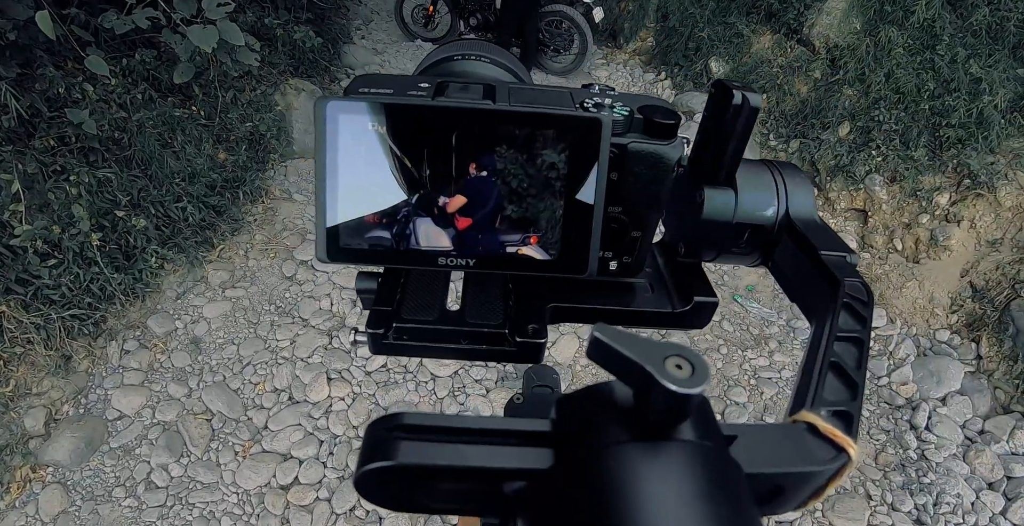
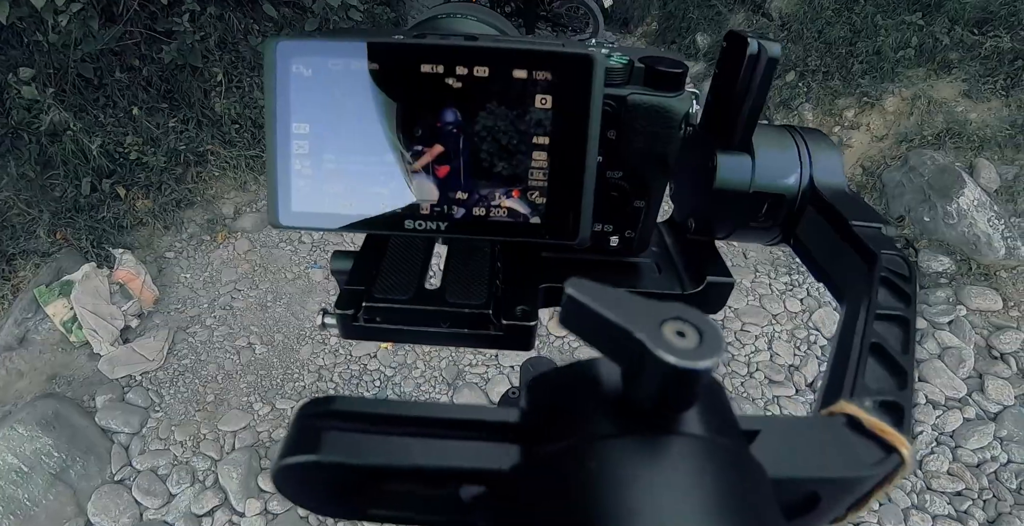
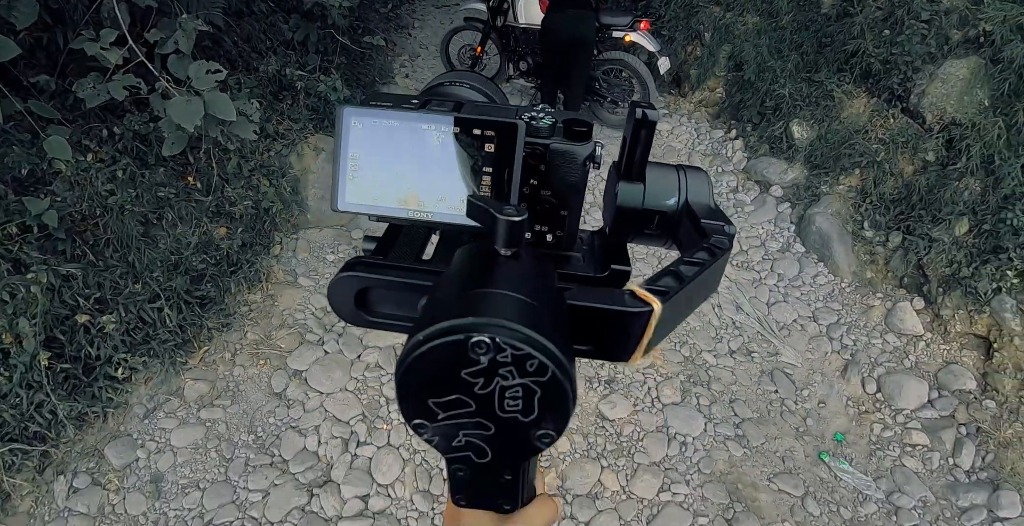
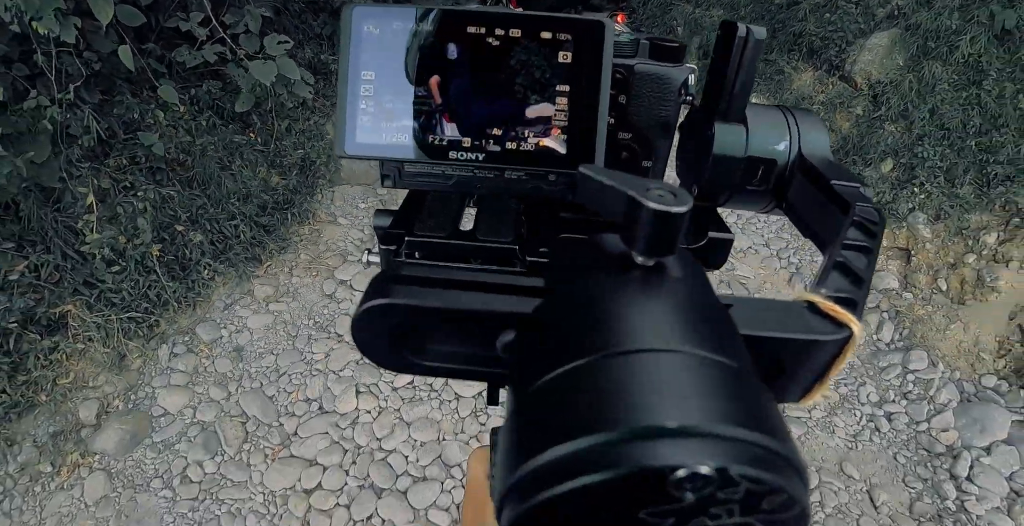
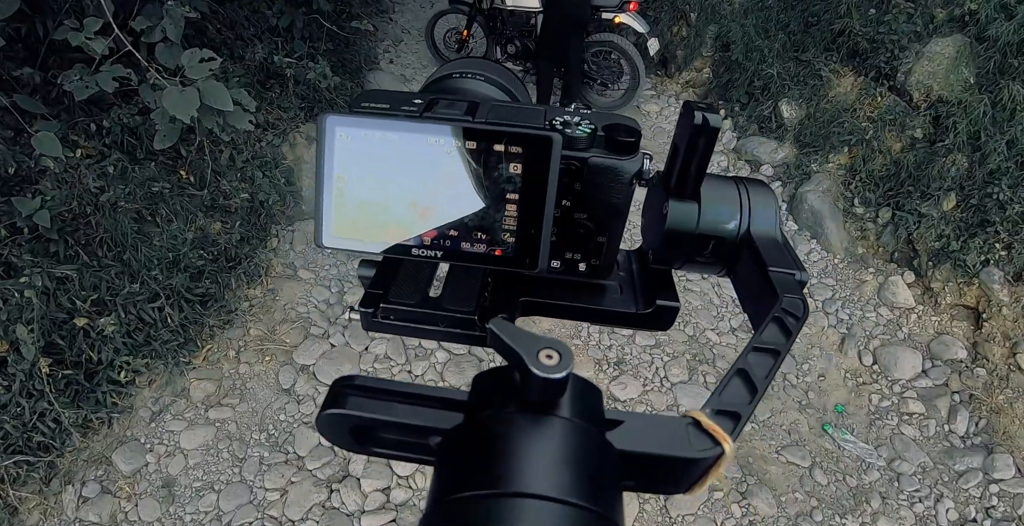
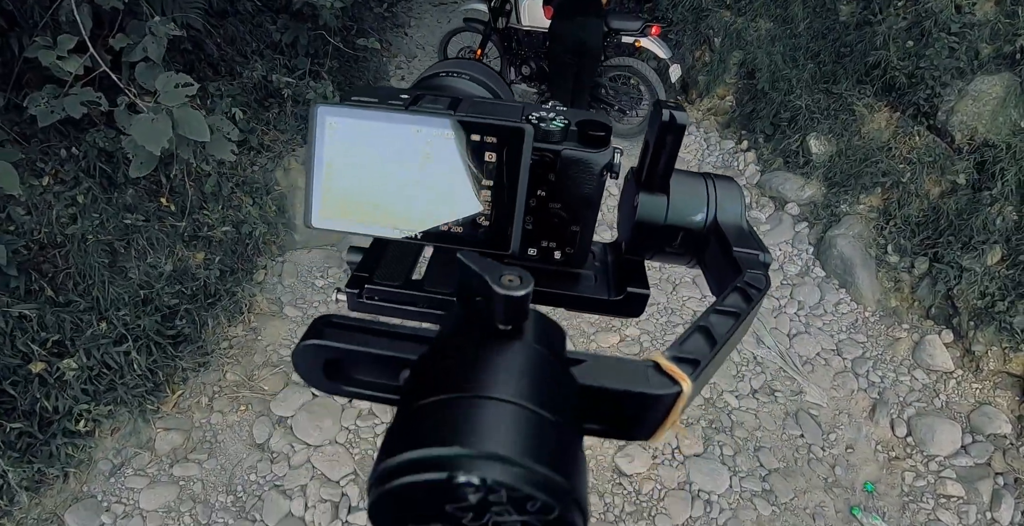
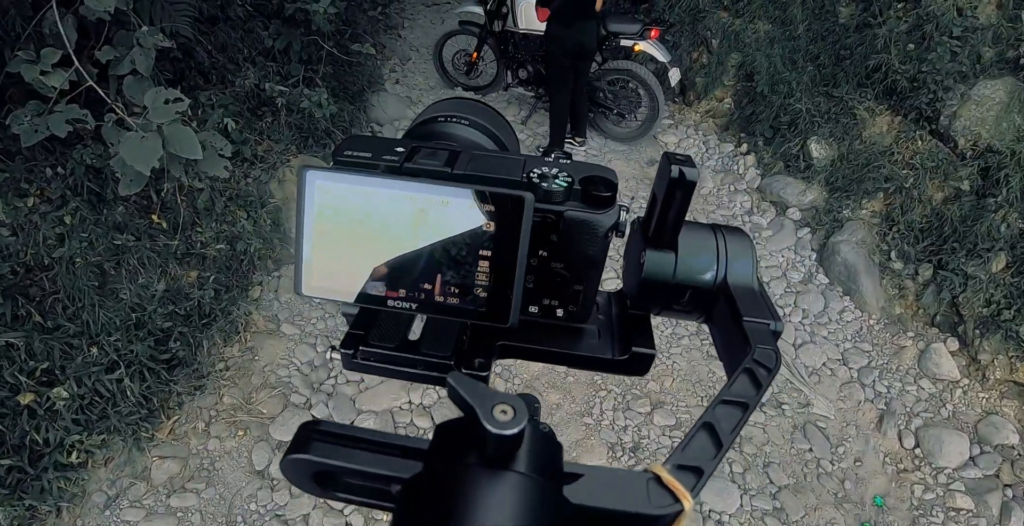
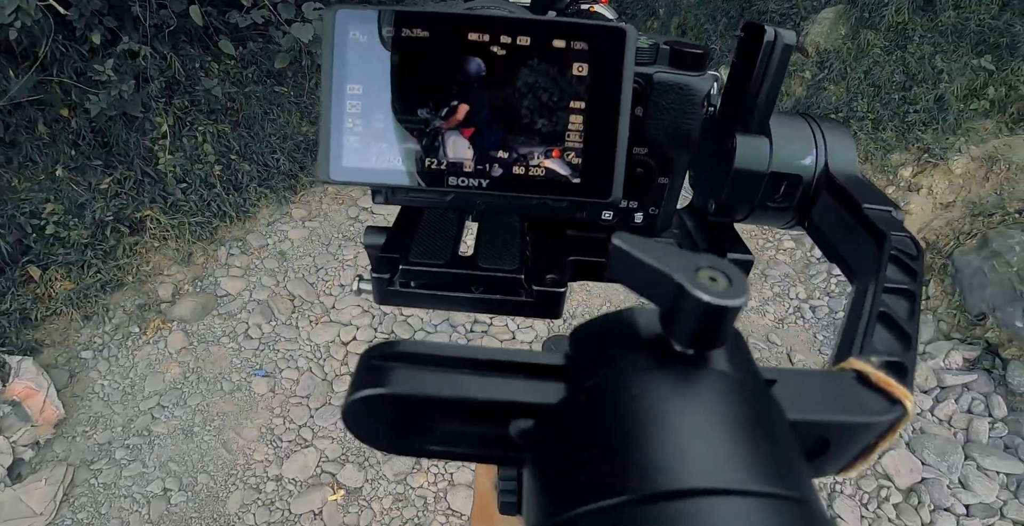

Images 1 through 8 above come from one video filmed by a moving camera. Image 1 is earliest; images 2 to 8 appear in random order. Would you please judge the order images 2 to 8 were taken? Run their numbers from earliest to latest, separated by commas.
5, 7, 6, 3, 4, 8, 2
